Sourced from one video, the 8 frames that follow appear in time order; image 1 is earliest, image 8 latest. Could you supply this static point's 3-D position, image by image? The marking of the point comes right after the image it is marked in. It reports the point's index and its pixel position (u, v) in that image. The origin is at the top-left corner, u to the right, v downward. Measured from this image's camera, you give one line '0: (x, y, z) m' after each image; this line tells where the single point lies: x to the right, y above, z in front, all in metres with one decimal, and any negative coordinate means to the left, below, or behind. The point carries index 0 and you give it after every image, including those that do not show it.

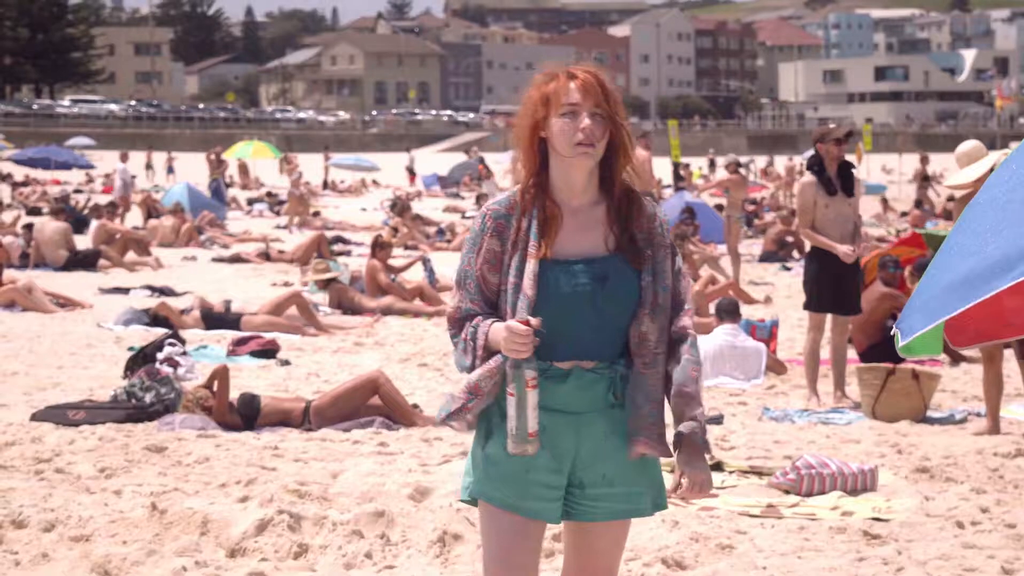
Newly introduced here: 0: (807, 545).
0: (+0.9, -0.8, +5.0) m
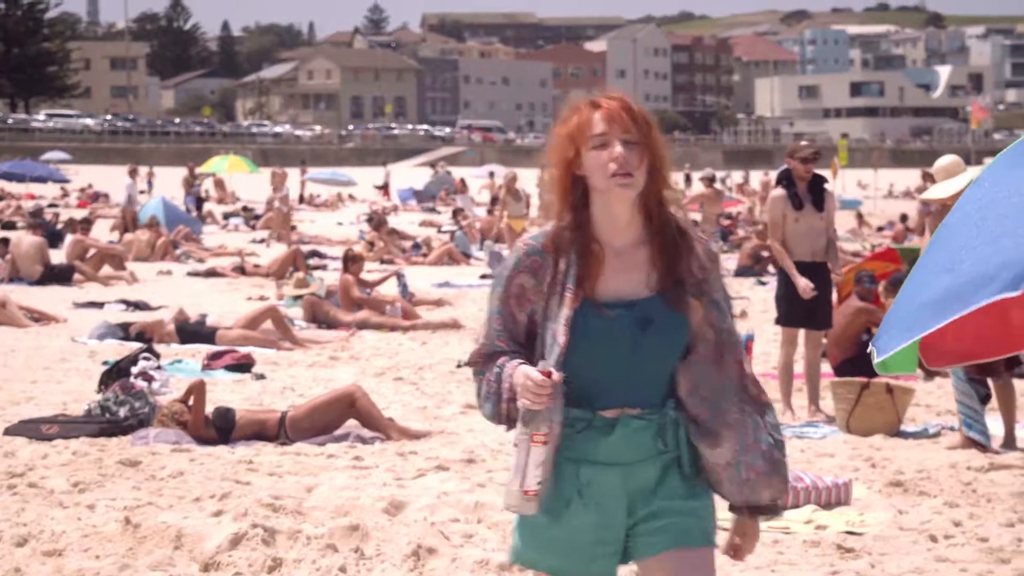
0: (+0.9, -0.9, +5.0) m
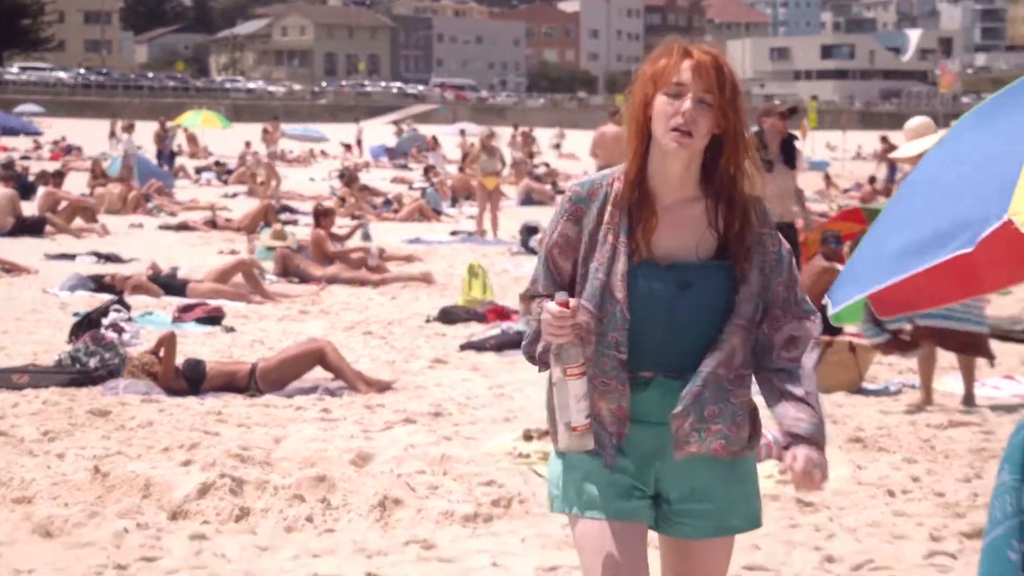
0: (+0.8, -0.8, +5.0) m
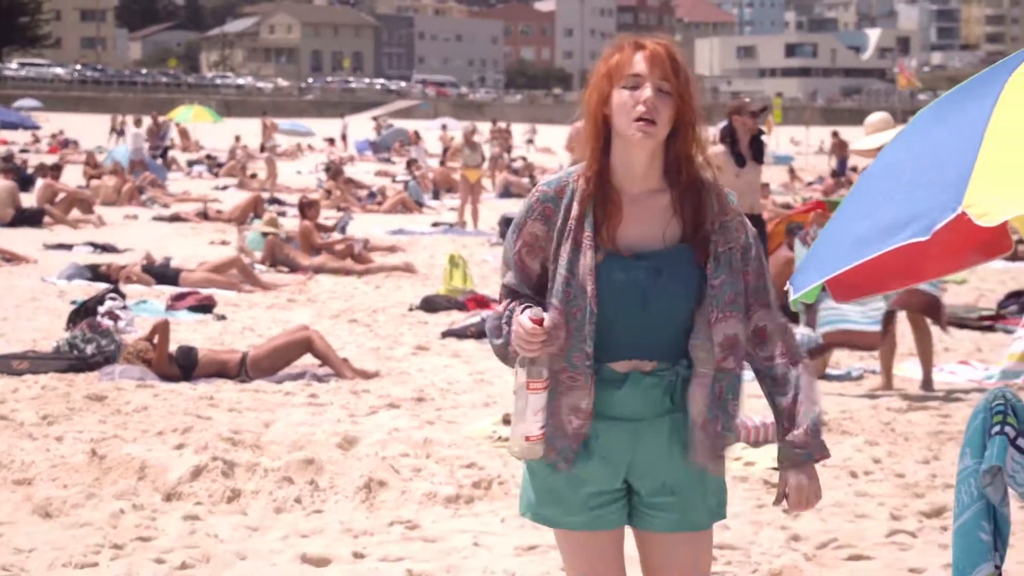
0: (+0.7, -0.7, +5.2) m
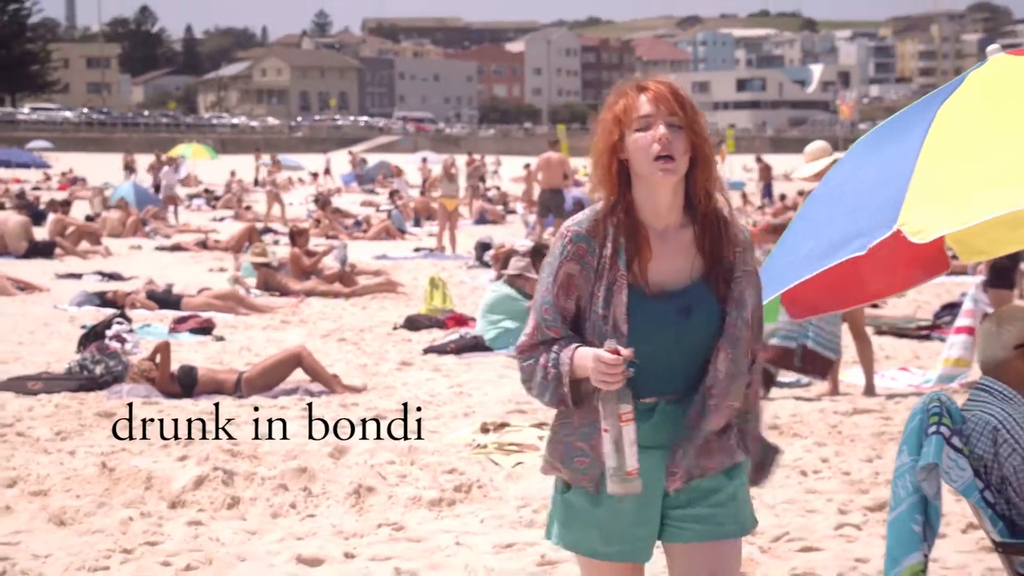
0: (+0.7, -0.8, +5.5) m
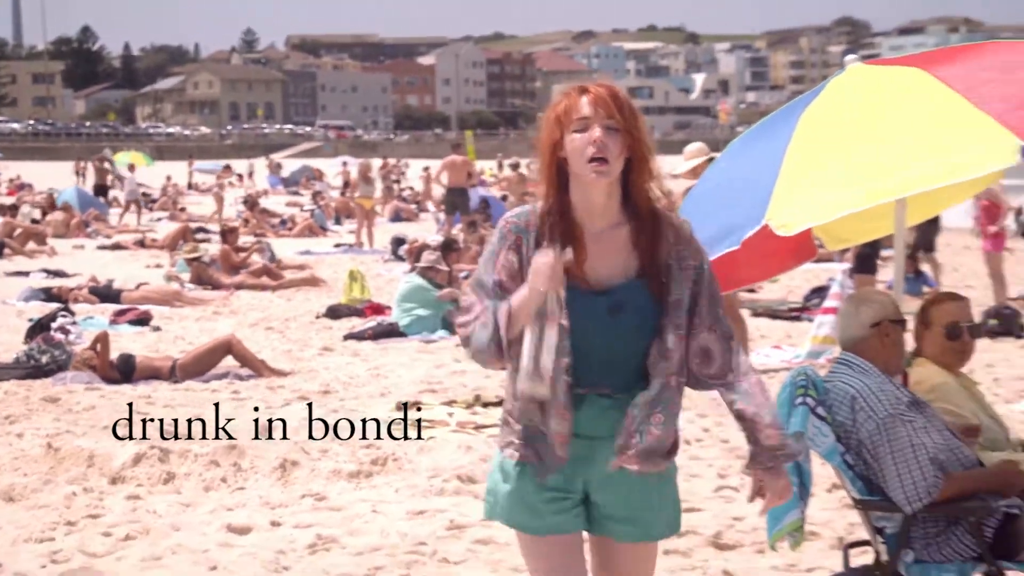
0: (+0.4, -0.8, +5.8) m
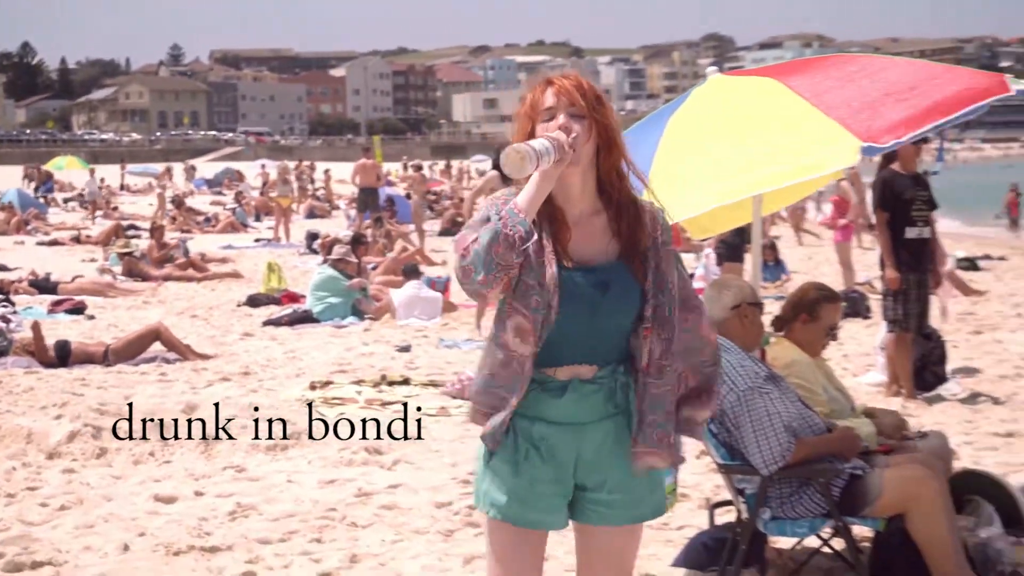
0: (+0.1, -0.8, +6.2) m
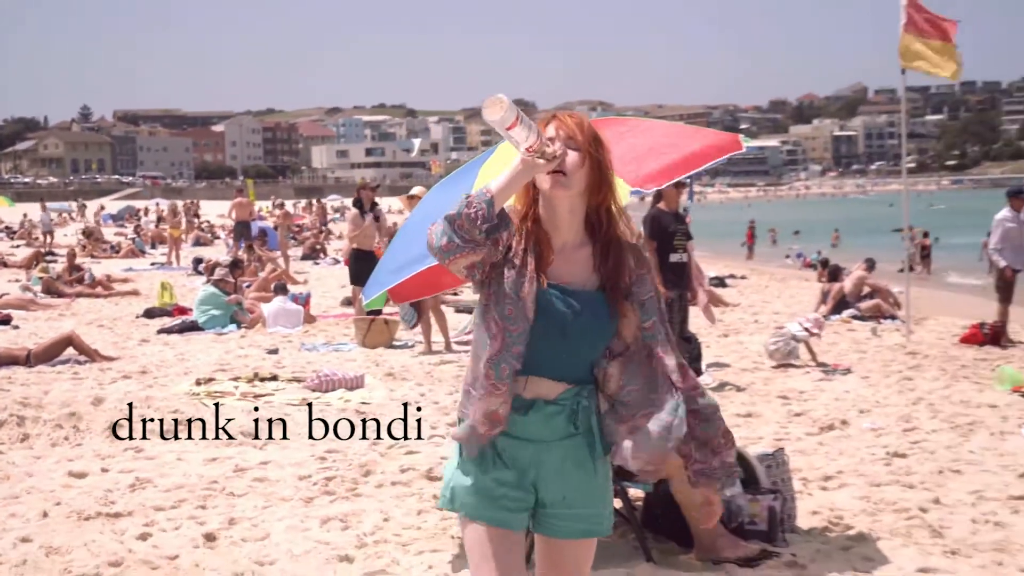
0: (-0.6, -0.9, +7.3) m
